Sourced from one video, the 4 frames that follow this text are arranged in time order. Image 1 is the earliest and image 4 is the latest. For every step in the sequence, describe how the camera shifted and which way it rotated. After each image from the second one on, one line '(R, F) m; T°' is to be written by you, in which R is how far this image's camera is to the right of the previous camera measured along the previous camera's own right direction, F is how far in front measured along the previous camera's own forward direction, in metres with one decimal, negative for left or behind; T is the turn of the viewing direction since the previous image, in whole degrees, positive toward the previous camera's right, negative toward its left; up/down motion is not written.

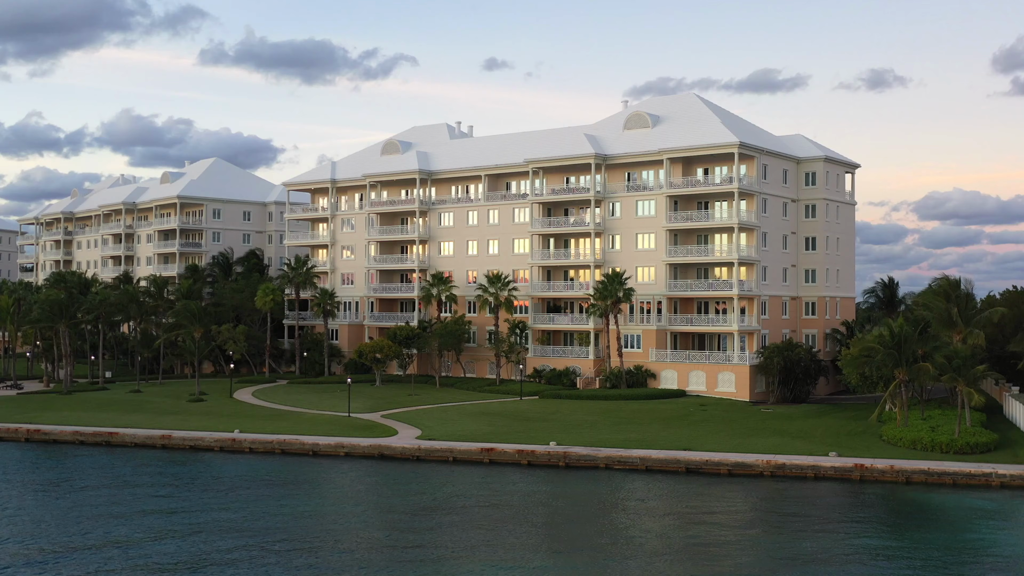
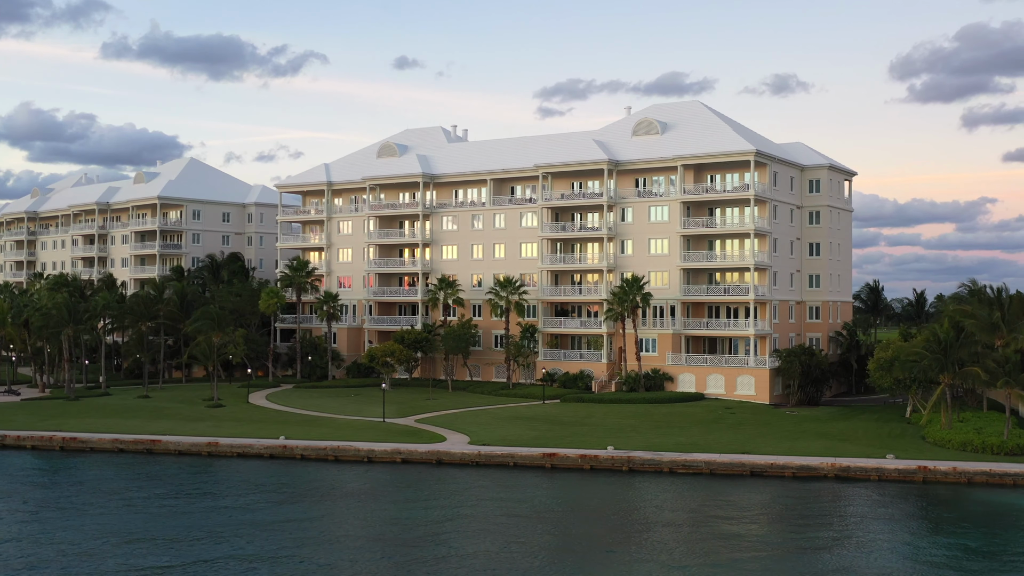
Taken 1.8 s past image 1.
(-6.3, 0.0) m; +4°
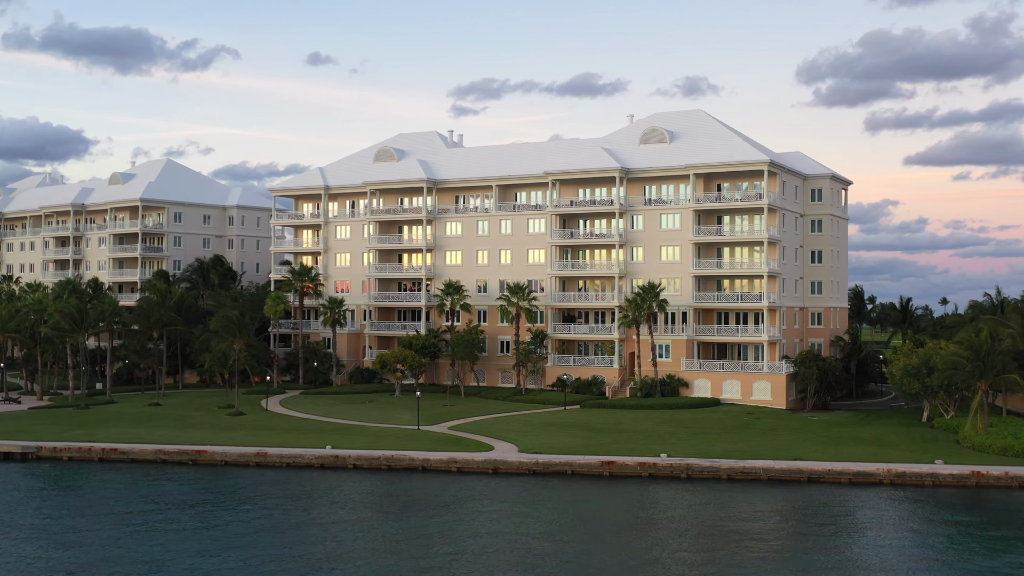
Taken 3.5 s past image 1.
(-6.1, -0.2) m; +3°
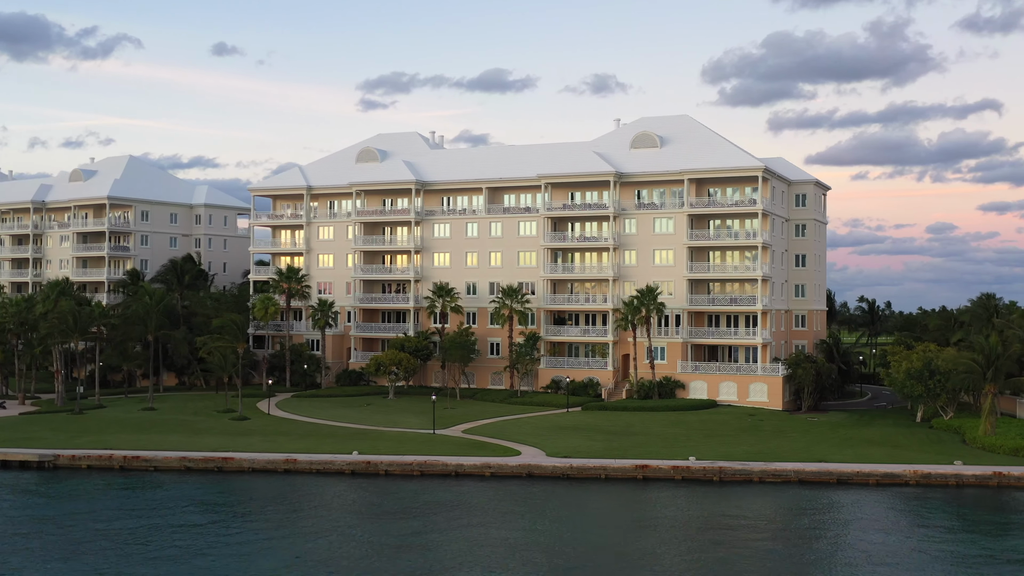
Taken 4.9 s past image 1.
(-5.4, -0.2) m; +4°
